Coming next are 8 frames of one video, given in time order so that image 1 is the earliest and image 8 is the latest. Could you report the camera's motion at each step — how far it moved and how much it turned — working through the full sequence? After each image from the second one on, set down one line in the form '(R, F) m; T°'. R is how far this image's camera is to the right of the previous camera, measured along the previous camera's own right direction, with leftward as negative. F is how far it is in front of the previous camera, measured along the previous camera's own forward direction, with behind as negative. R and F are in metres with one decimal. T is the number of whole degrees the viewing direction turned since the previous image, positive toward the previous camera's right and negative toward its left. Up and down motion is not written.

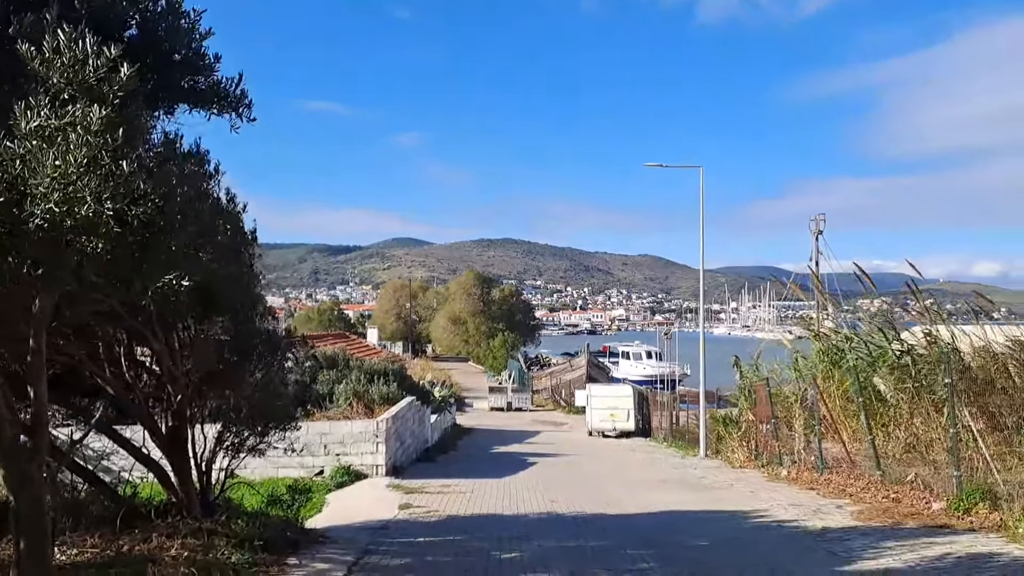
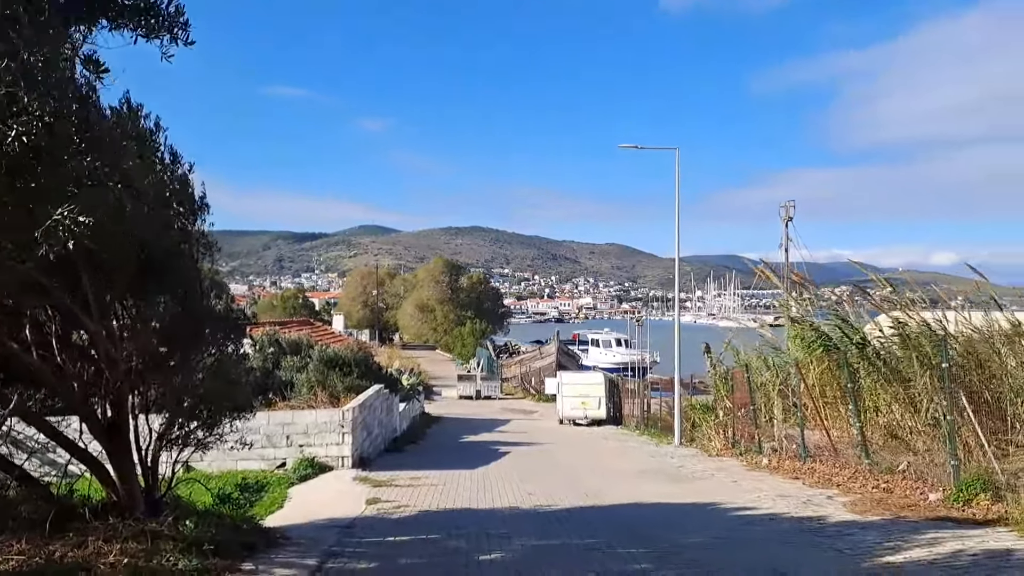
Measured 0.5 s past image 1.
(-0.1, +0.7) m; +2°
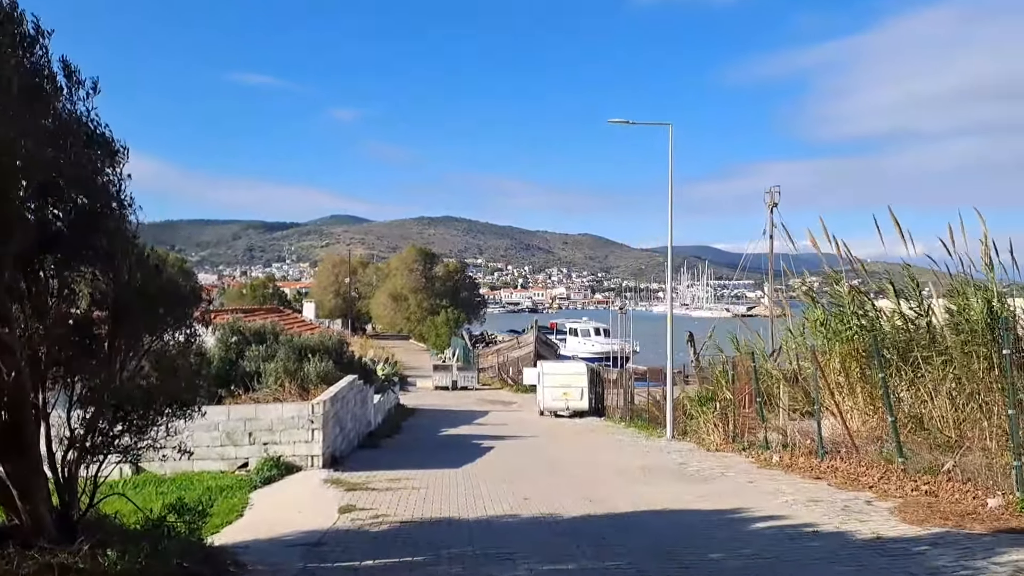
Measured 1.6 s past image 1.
(-0.2, +1.4) m; +2°
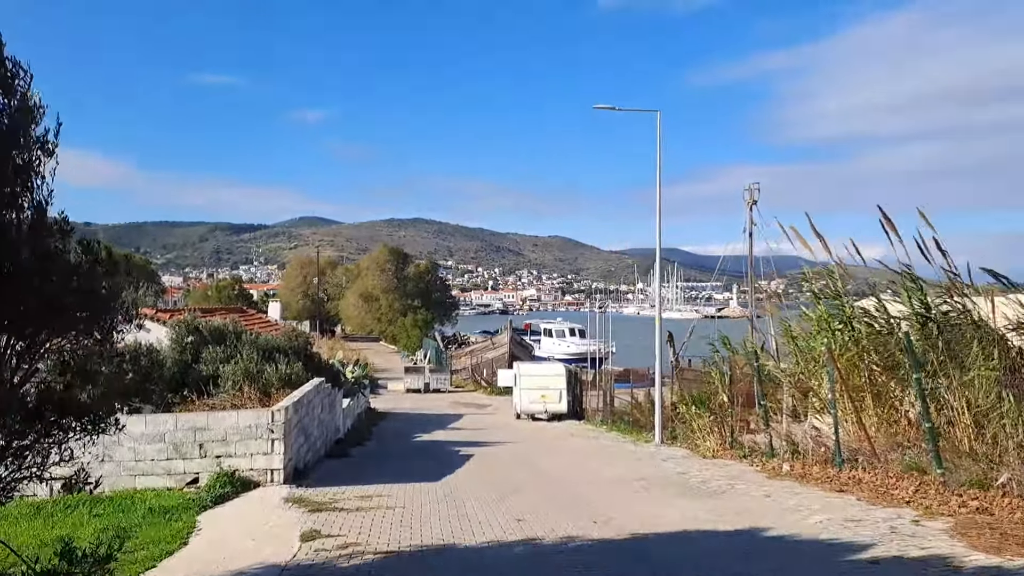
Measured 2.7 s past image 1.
(-0.2, +1.4) m; +2°
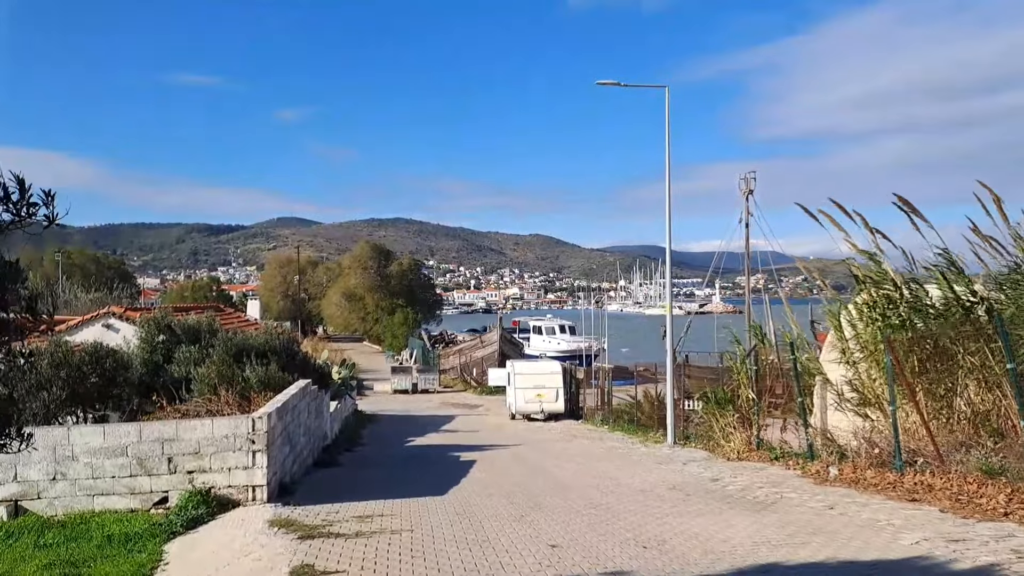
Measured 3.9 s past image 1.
(-0.4, +1.5) m; +1°
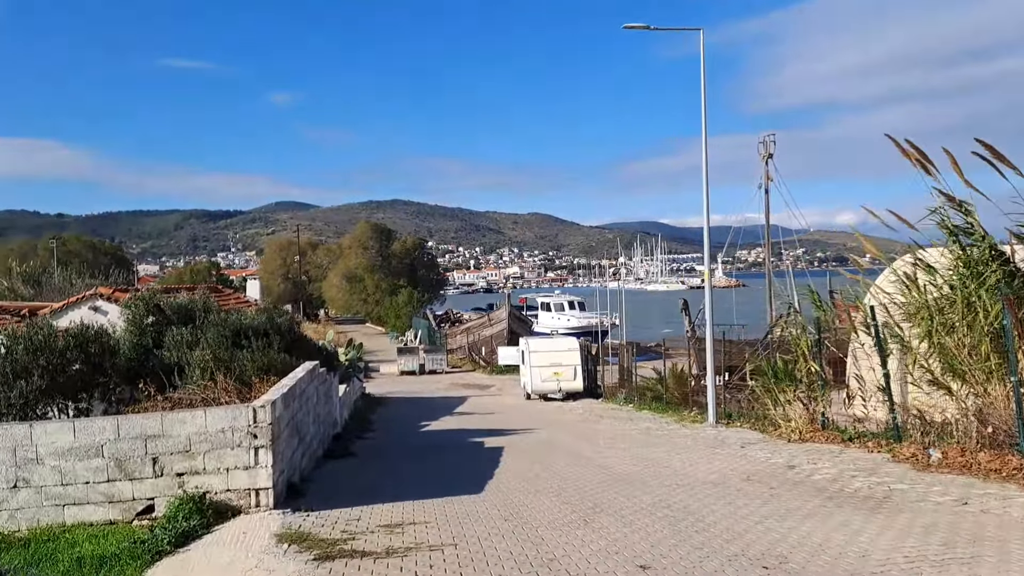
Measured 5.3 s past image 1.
(-0.5, +1.7) m; 0°
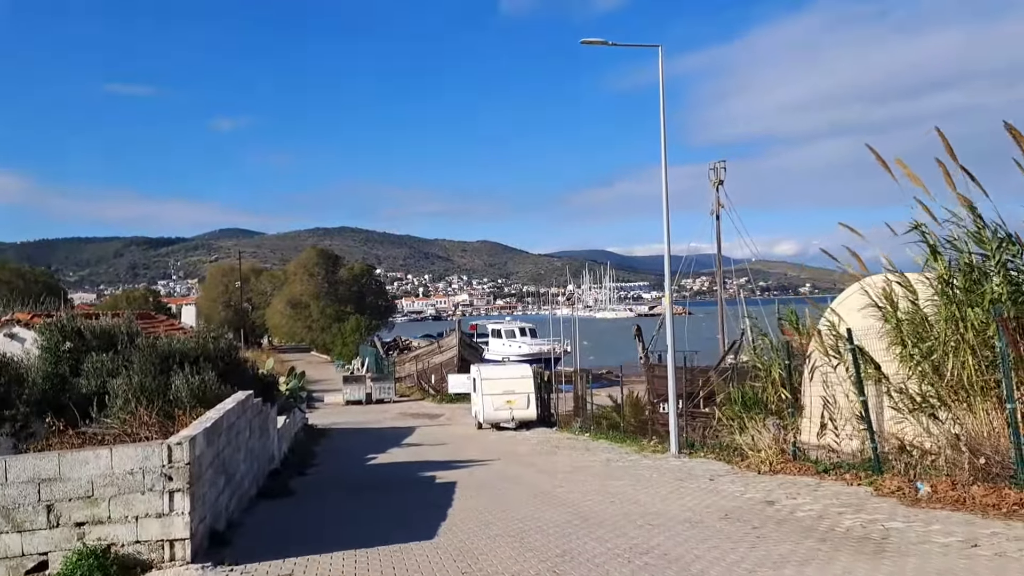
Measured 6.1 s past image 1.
(-0.1, +0.9) m; +3°
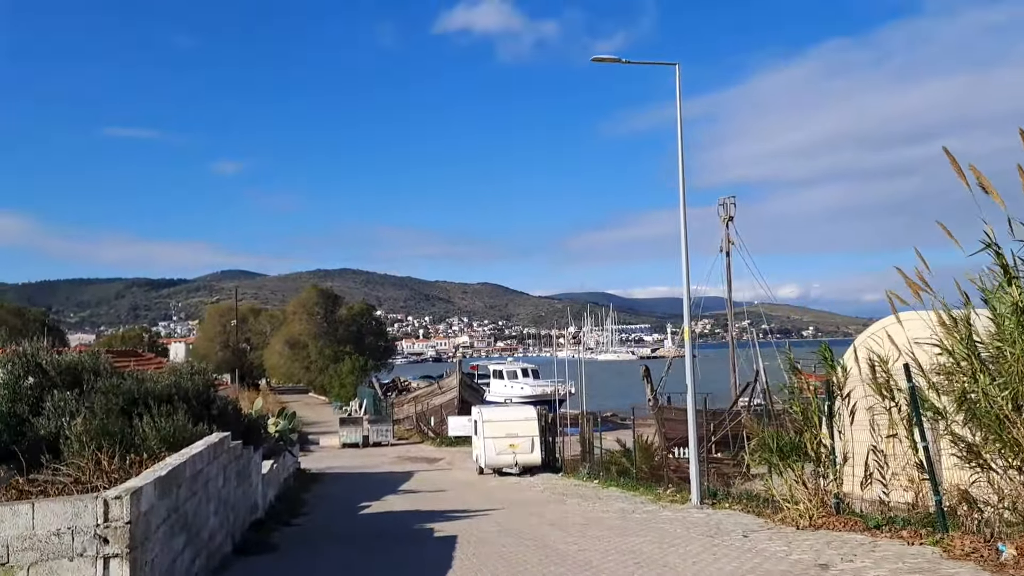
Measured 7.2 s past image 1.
(-0.1, +1.2) m; 0°
